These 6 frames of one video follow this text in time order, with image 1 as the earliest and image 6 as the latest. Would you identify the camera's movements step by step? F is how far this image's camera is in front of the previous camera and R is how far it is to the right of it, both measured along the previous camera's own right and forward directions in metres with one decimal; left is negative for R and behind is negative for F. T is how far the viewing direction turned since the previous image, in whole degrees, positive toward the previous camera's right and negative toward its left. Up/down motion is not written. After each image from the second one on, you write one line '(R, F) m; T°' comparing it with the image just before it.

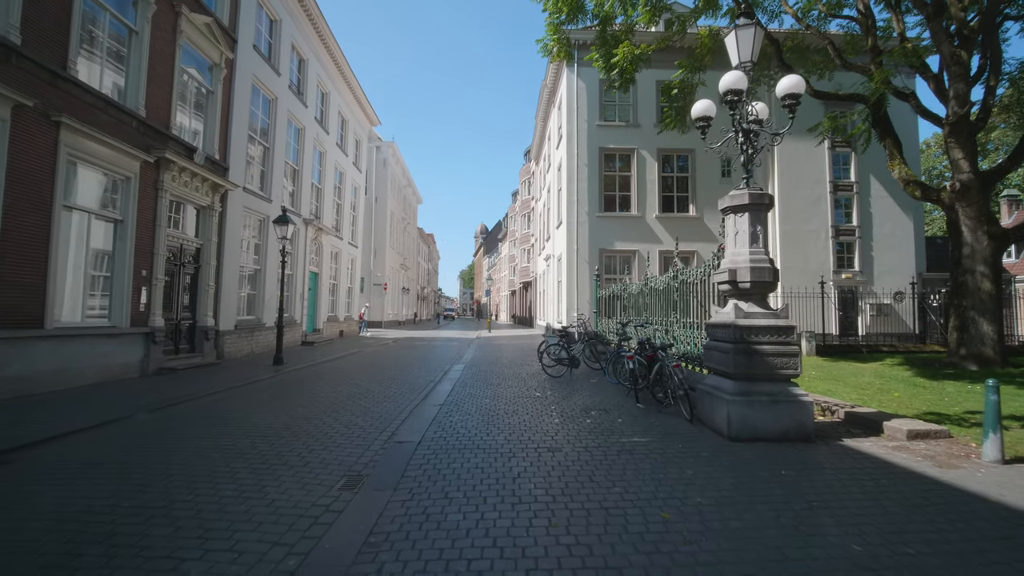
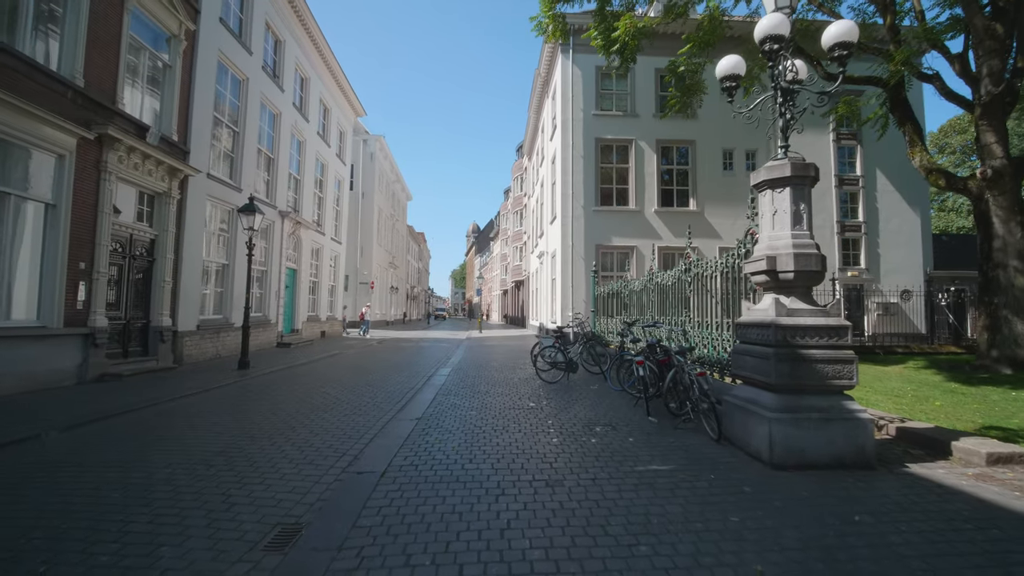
(0.0, +1.0) m; +1°
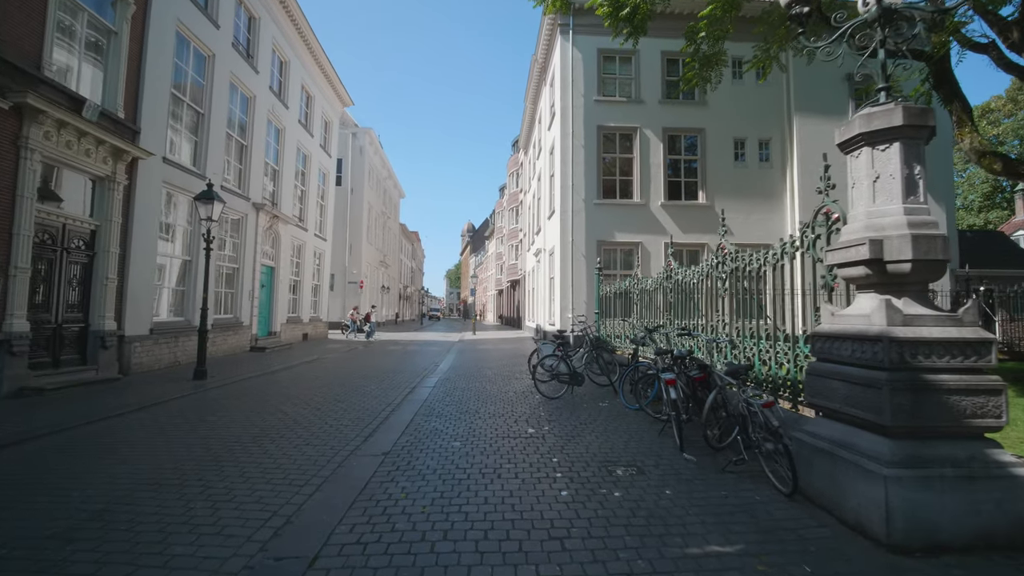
(0.0, +1.3) m; +1°
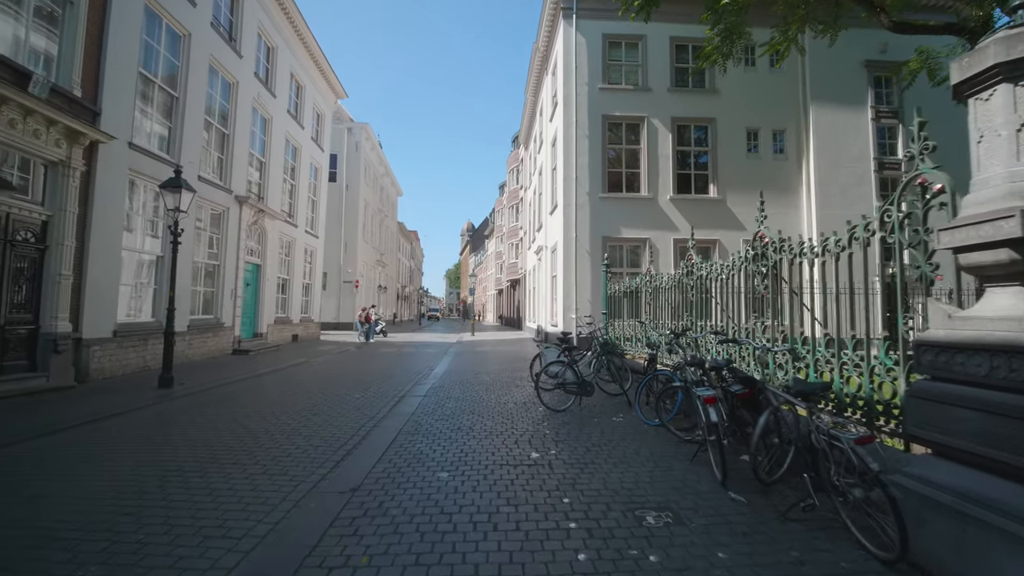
(0.0, +1.0) m; 0°
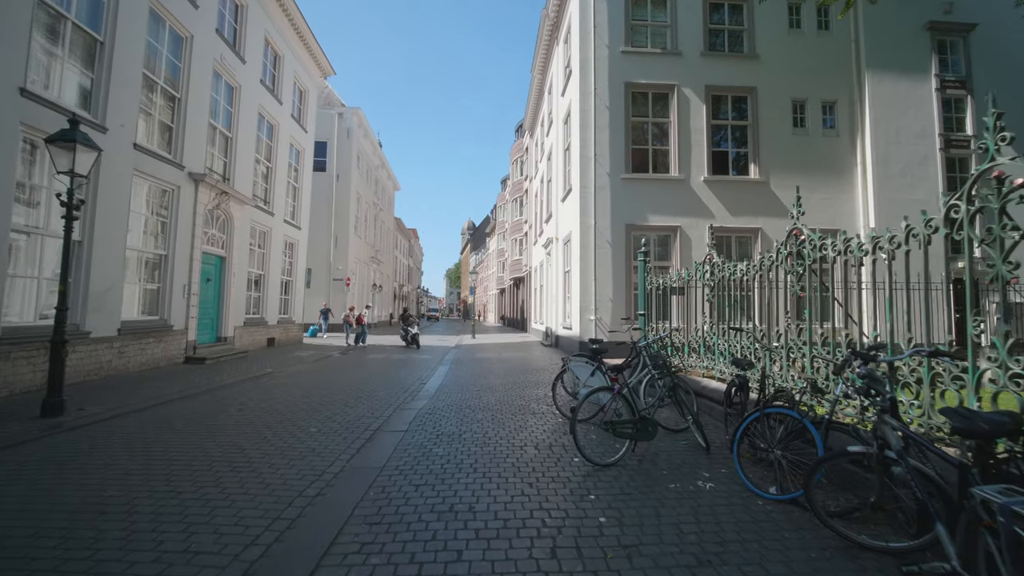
(-0.3, +2.4) m; 0°
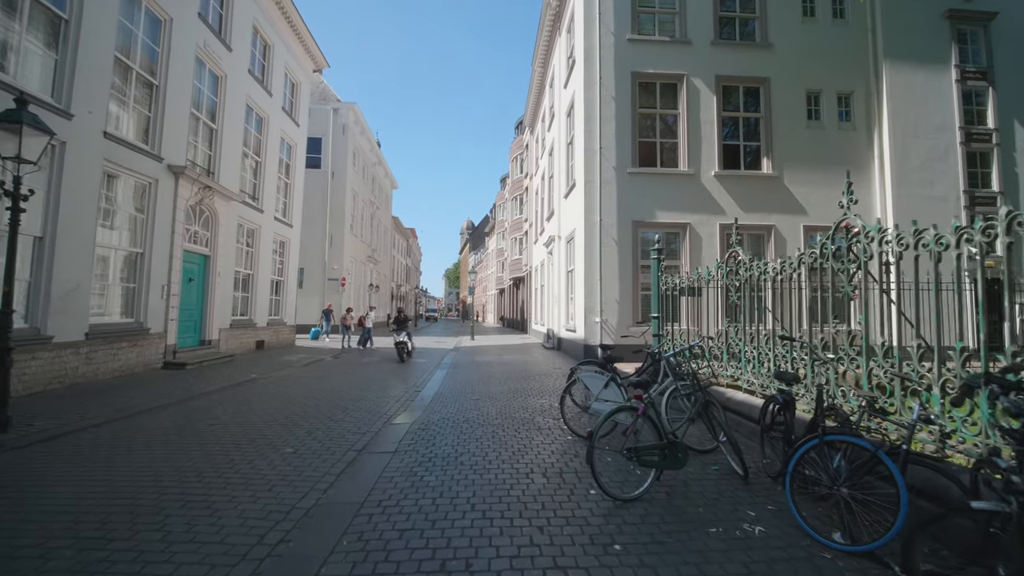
(-0.1, +0.7) m; 0°
